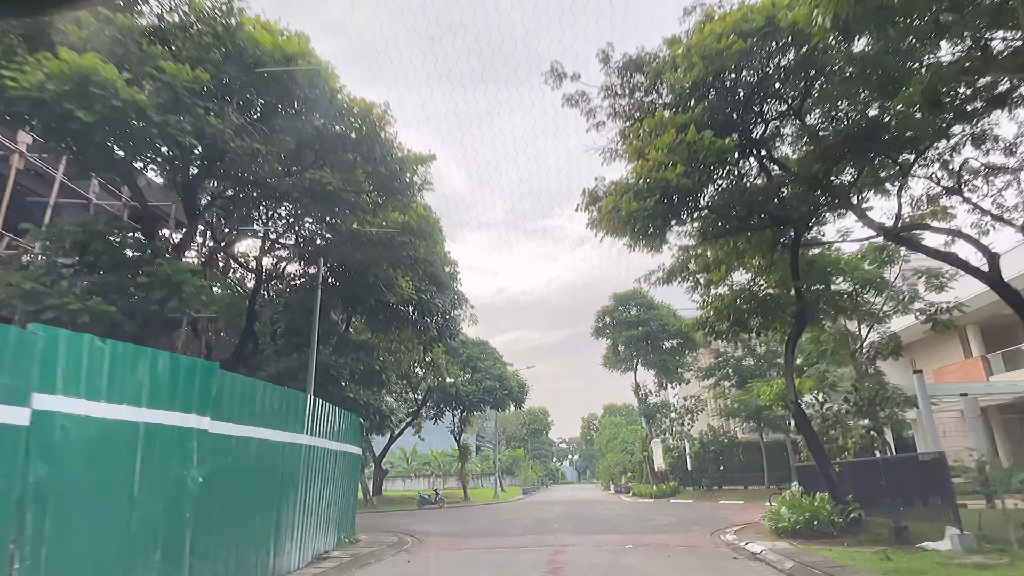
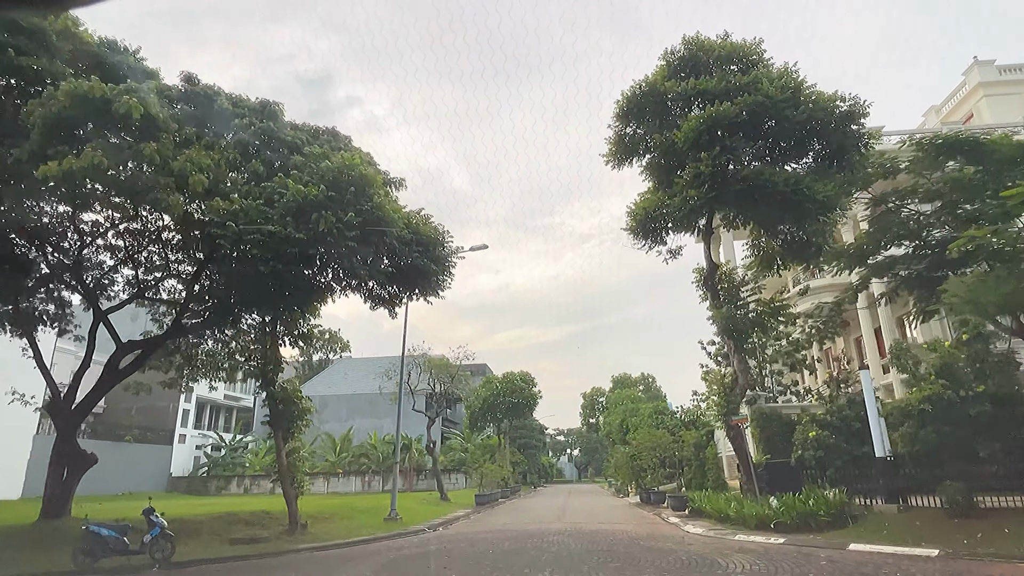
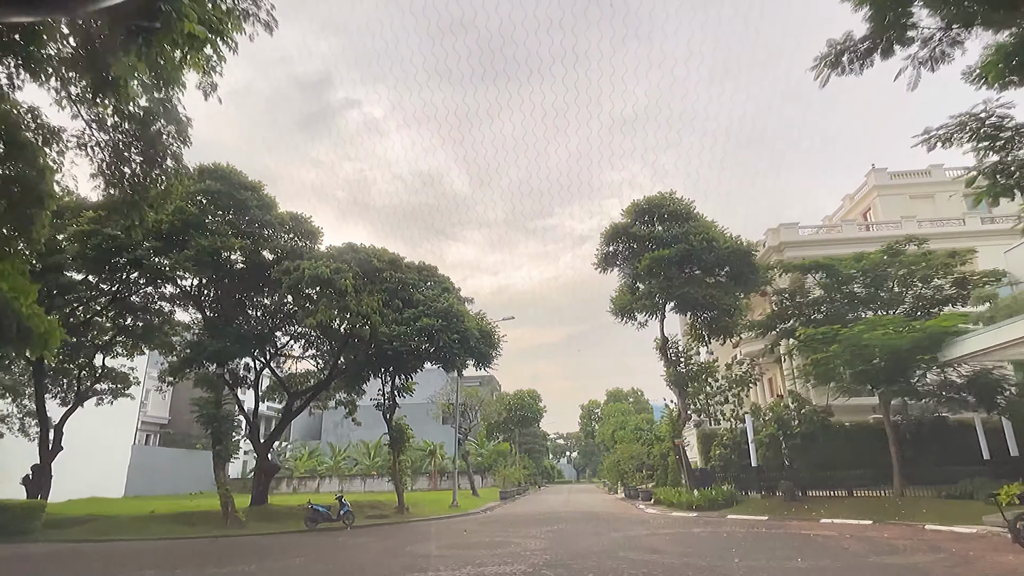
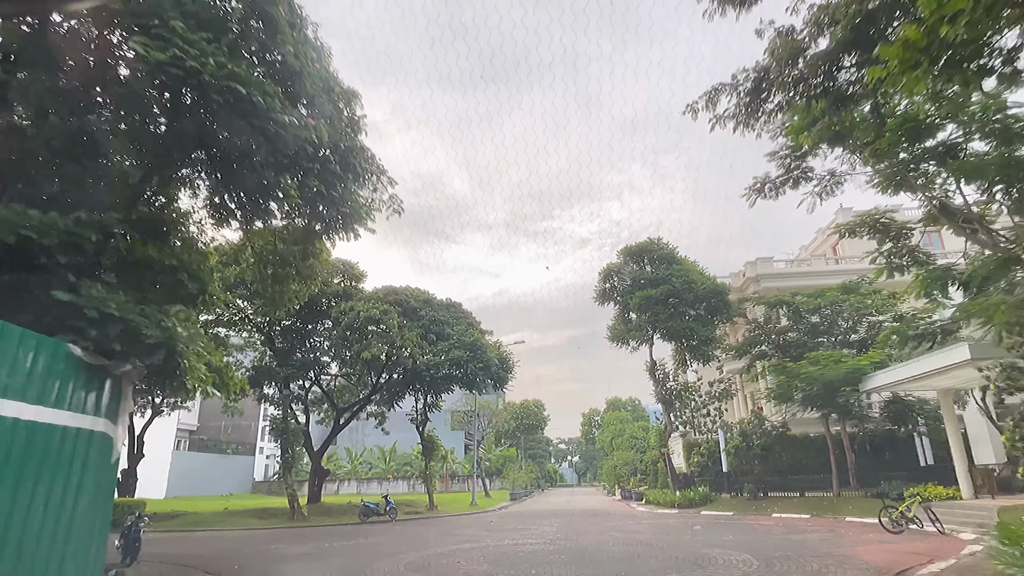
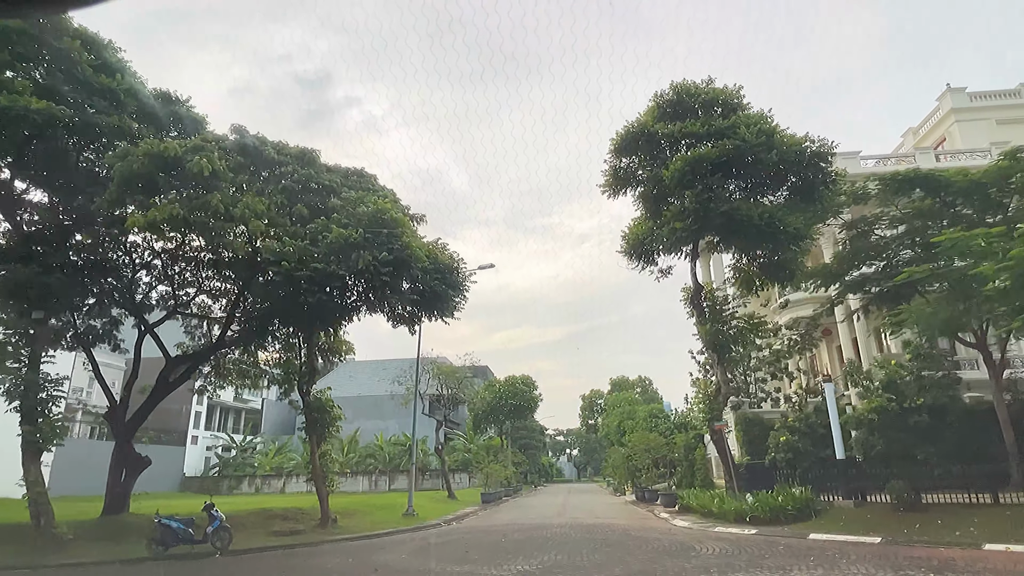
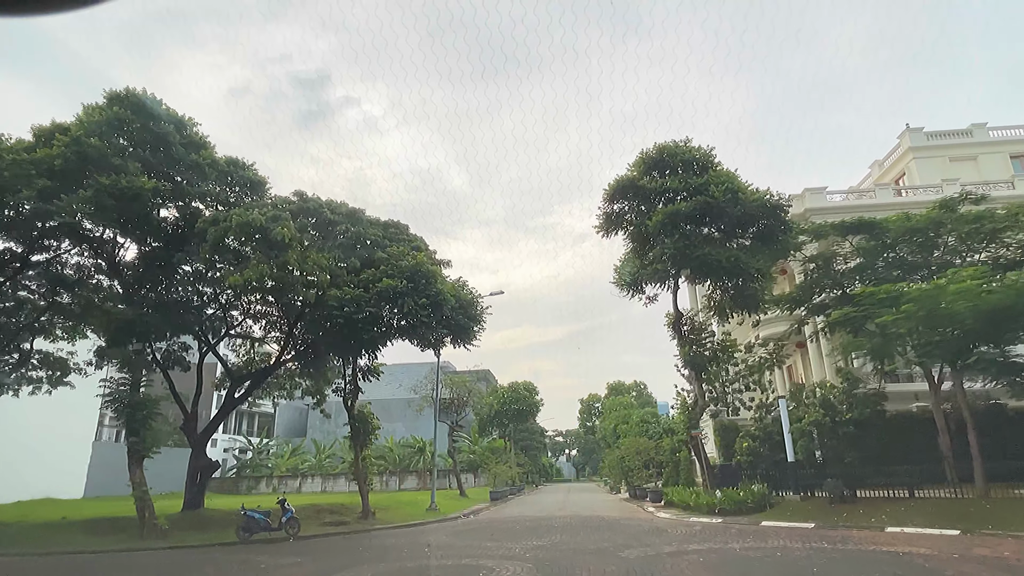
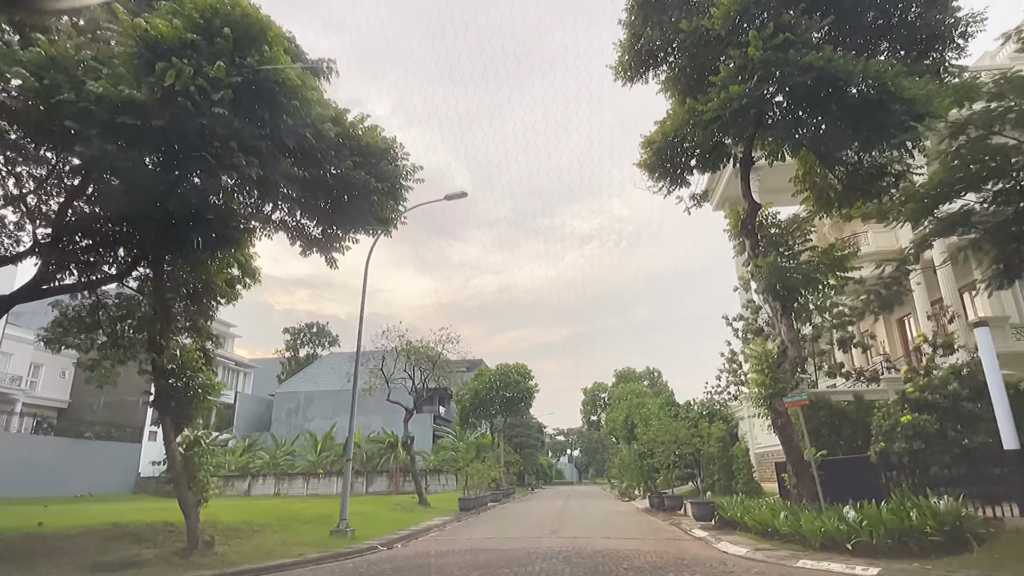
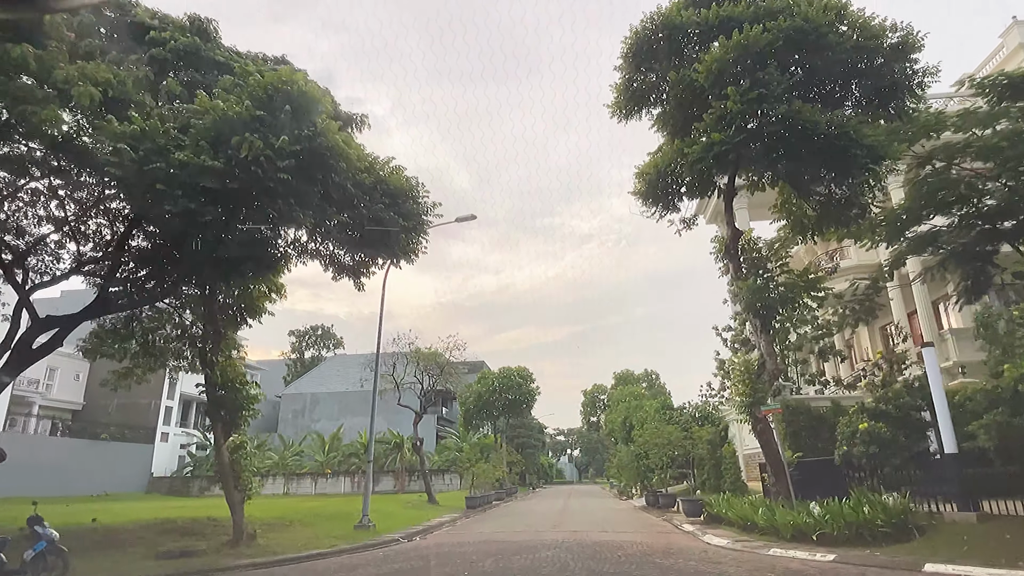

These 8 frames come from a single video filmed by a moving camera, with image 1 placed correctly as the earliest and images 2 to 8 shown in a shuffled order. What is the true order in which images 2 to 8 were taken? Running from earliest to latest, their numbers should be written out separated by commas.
4, 3, 6, 5, 2, 8, 7
